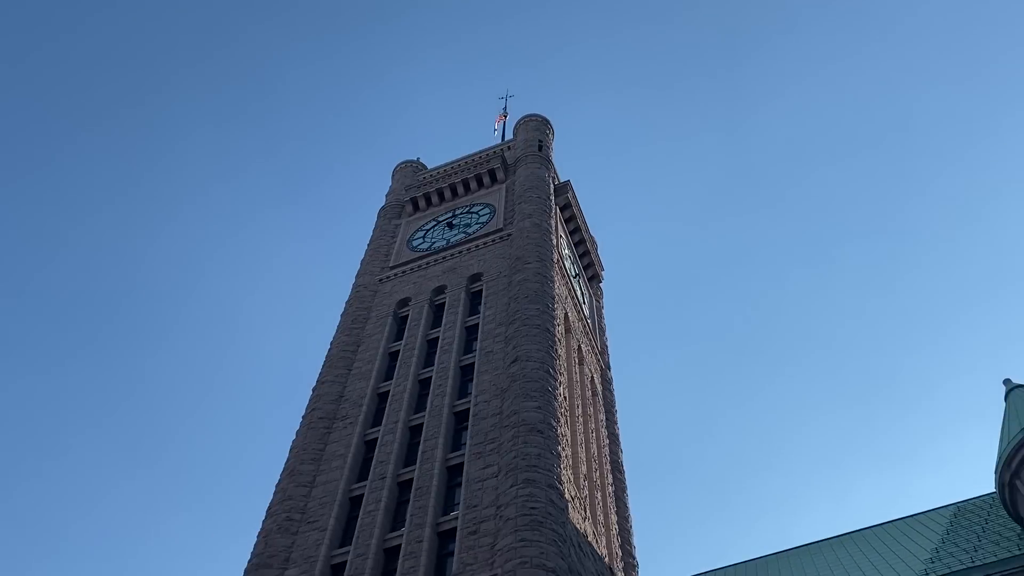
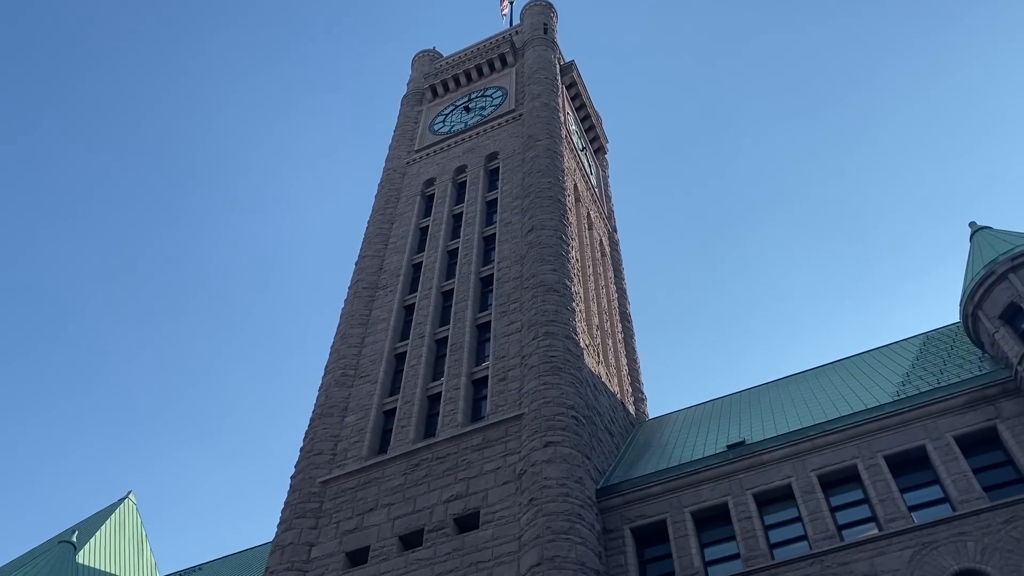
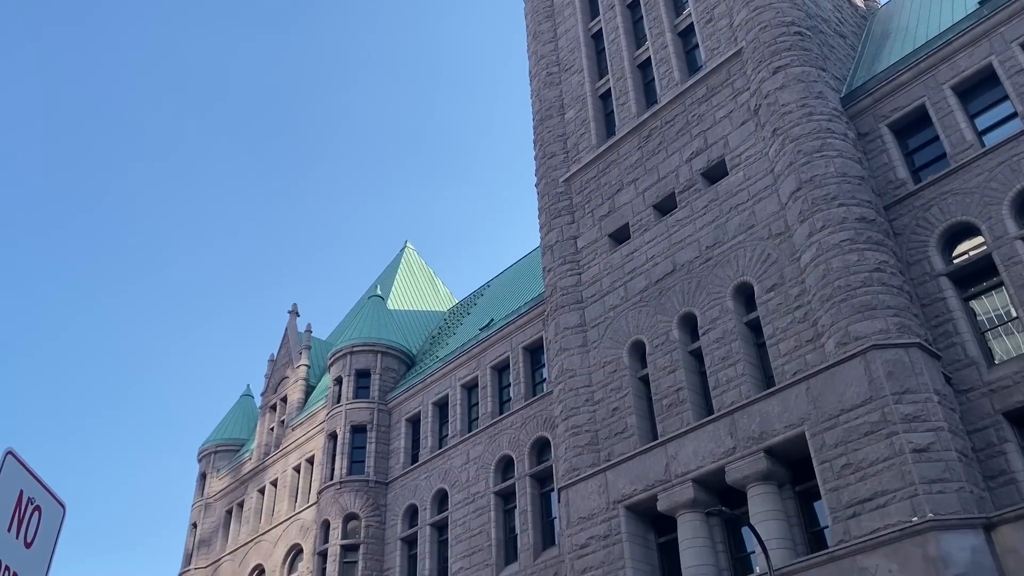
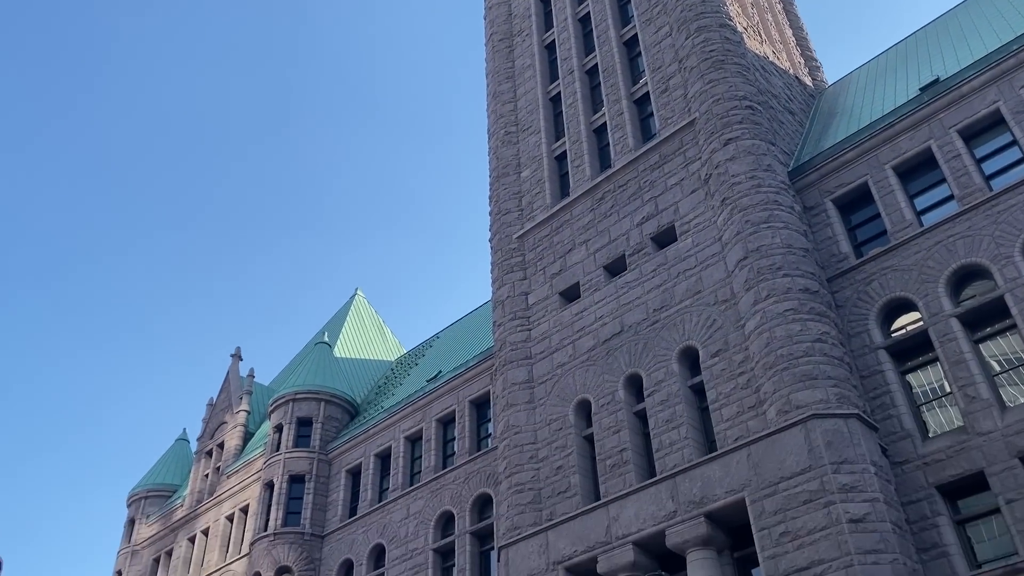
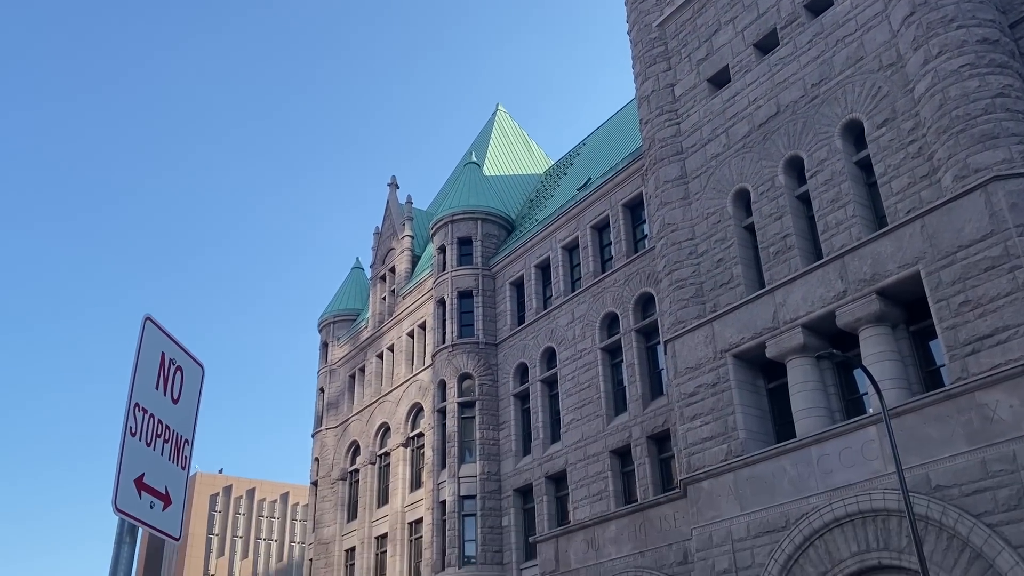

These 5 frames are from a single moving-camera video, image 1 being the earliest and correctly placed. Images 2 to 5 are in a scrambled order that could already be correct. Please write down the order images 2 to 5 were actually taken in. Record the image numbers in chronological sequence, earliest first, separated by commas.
2, 4, 3, 5
